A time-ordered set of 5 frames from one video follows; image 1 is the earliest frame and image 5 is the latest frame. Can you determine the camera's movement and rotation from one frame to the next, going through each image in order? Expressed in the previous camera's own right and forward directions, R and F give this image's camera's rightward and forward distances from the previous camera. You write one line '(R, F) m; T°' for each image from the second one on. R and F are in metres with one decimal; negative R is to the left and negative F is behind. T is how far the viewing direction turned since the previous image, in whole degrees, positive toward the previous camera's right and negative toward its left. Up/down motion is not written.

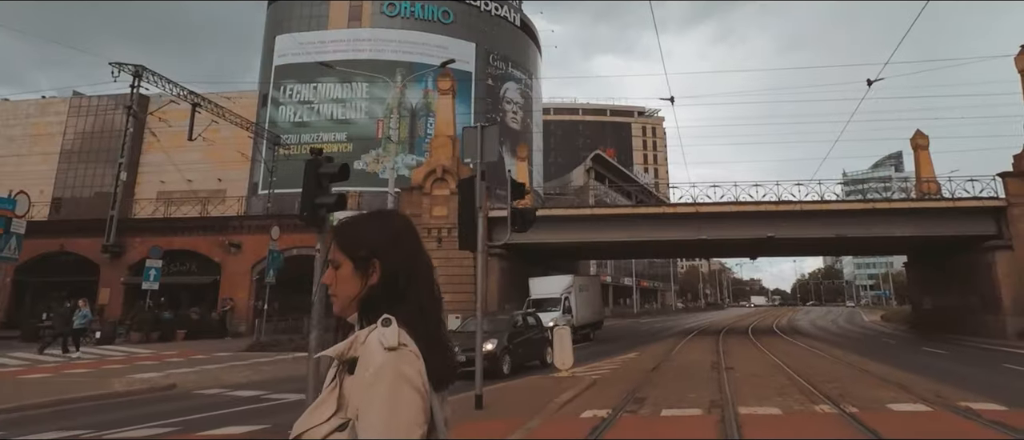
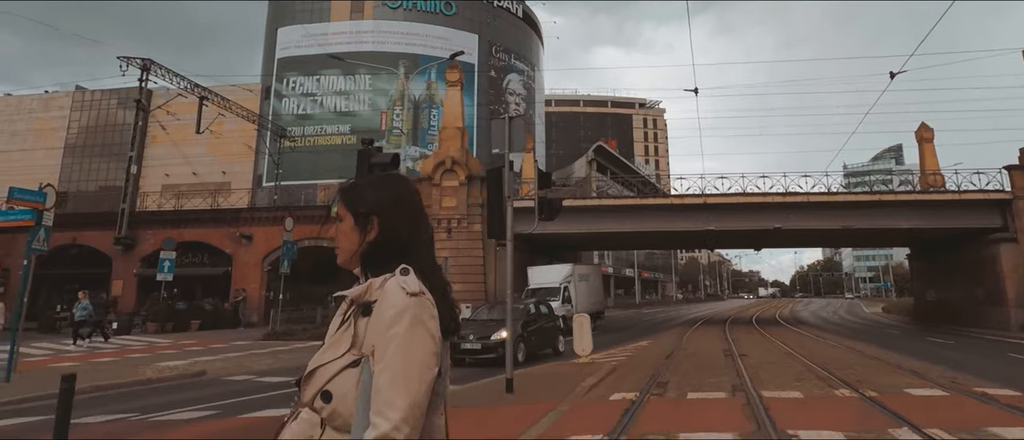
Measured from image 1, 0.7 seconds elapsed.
(-0.5, -0.3) m; 0°
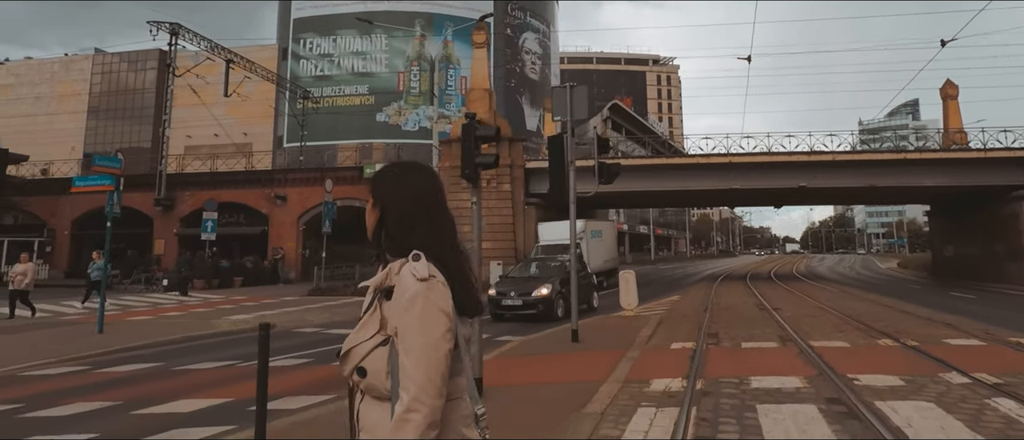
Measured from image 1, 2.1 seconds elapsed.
(-1.1, -0.7) m; 0°
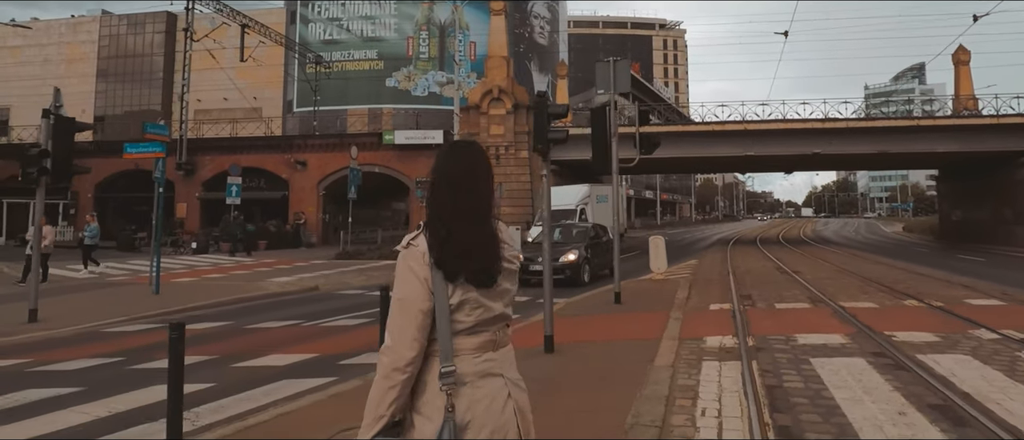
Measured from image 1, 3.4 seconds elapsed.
(-0.9, -0.6) m; 0°
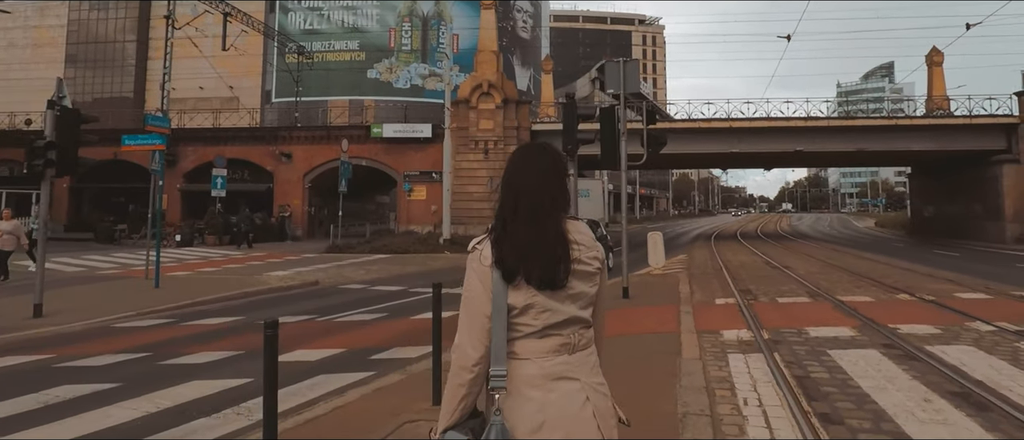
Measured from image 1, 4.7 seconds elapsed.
(-0.7, -0.2) m; +3°
